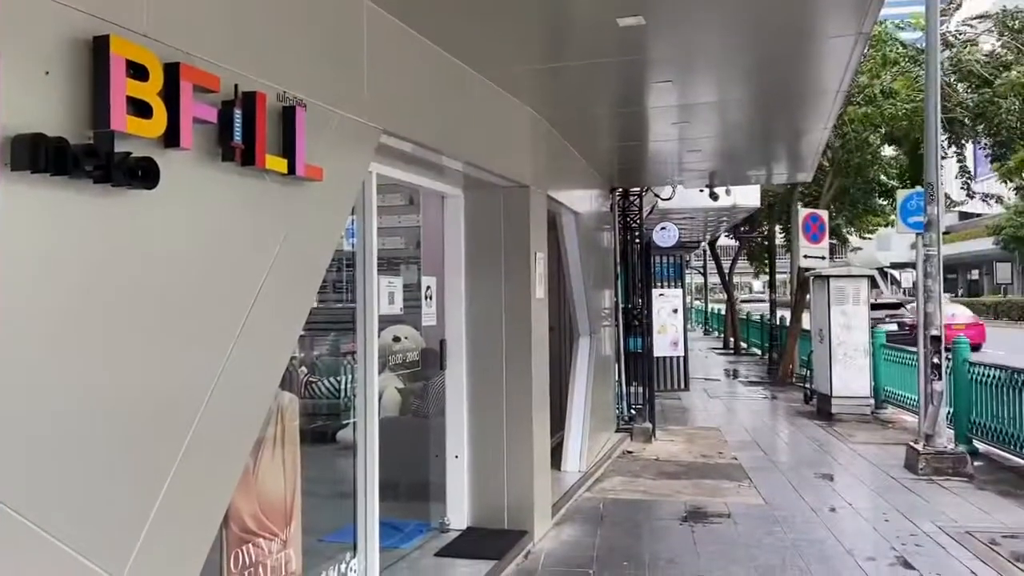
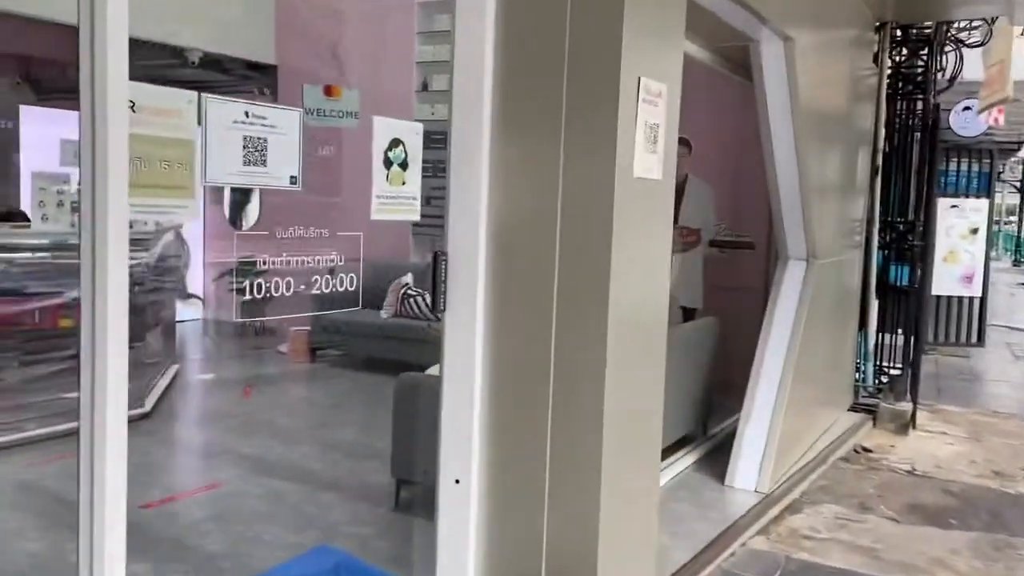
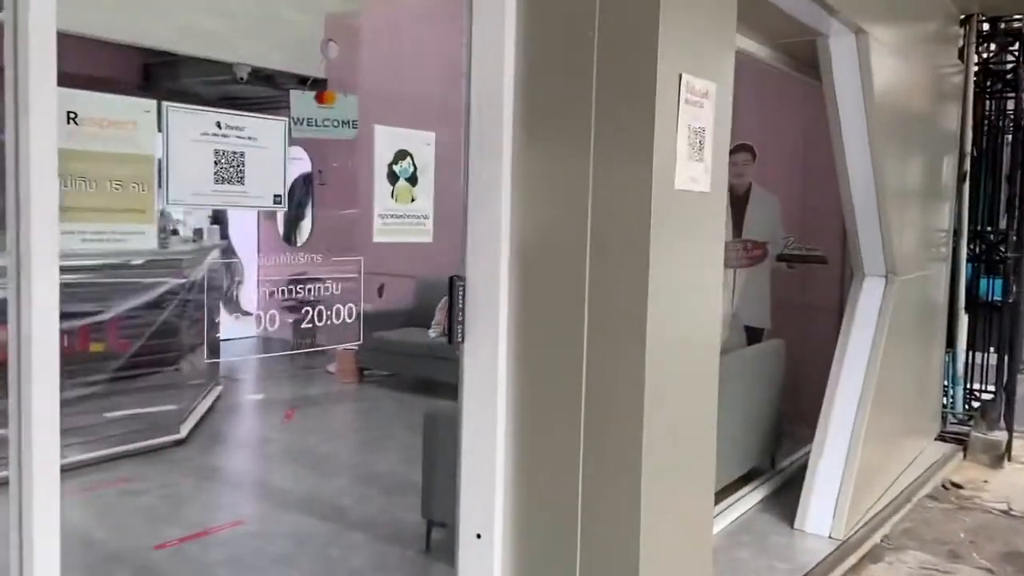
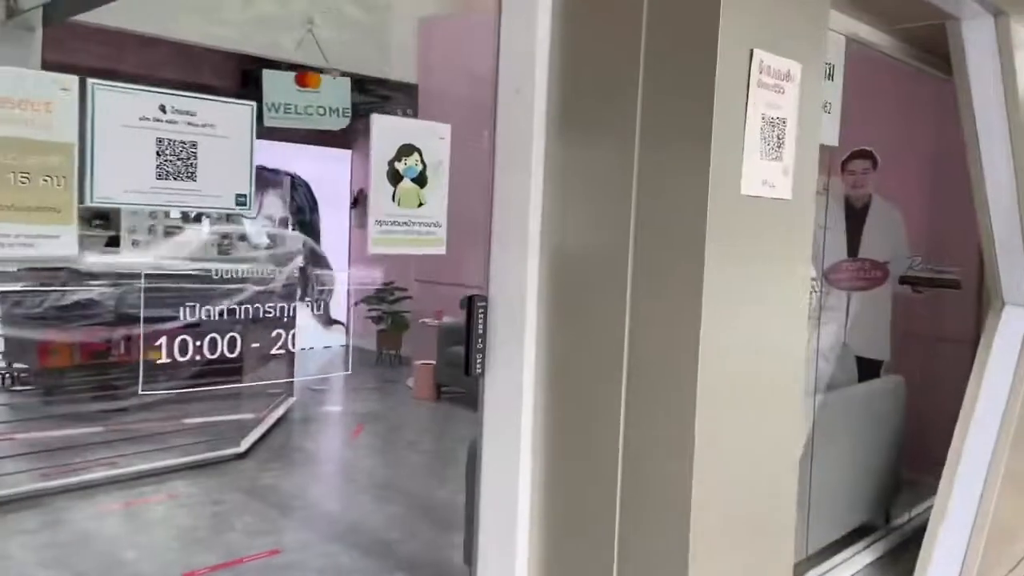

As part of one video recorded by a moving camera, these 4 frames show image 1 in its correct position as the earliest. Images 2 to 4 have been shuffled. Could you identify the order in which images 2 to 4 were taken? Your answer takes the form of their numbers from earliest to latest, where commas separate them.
2, 3, 4
